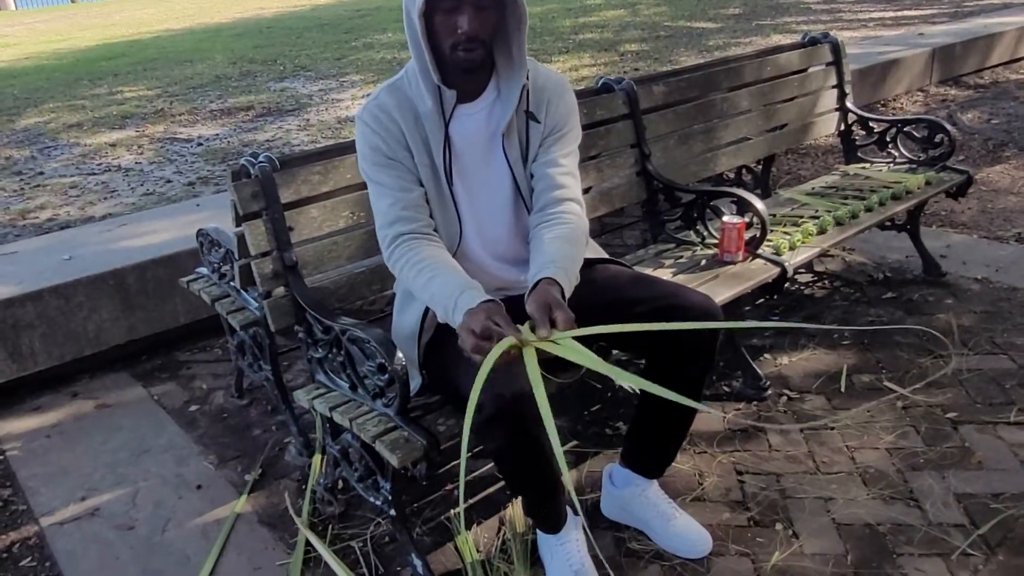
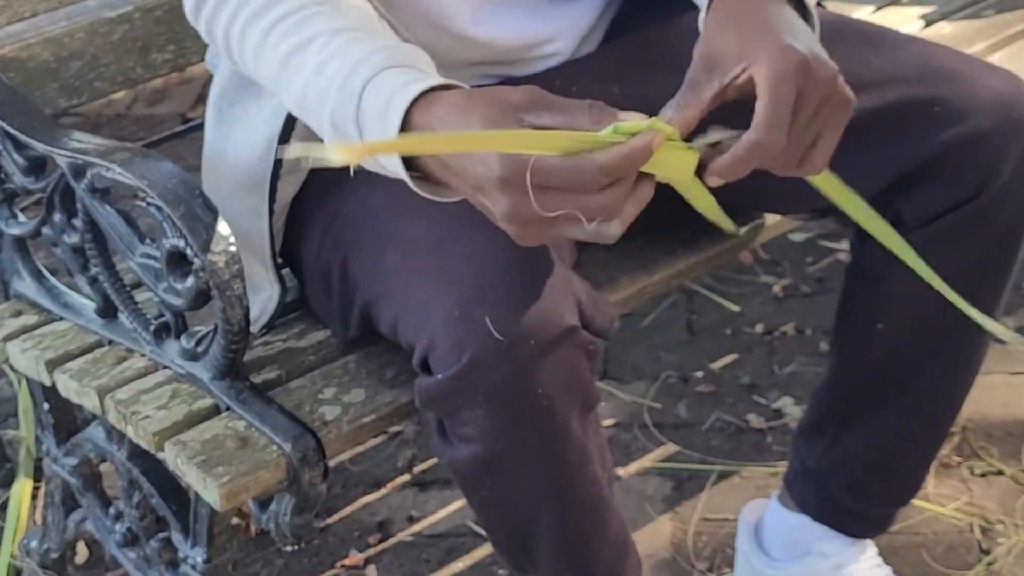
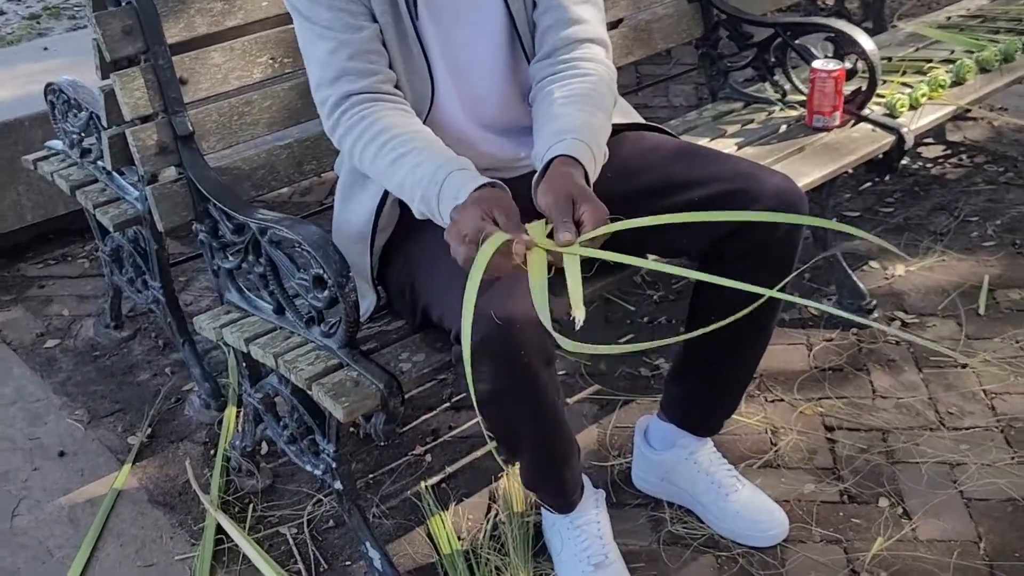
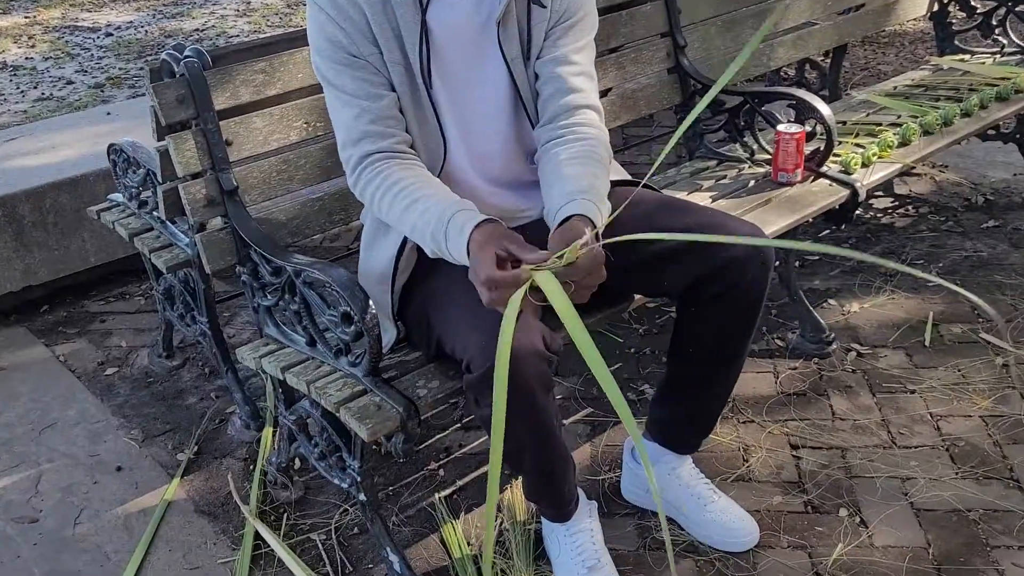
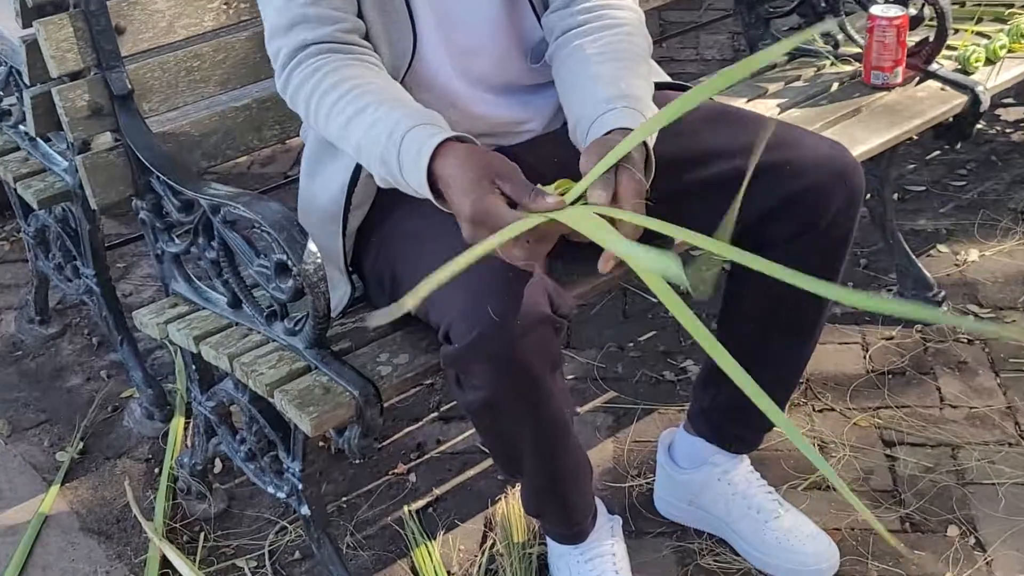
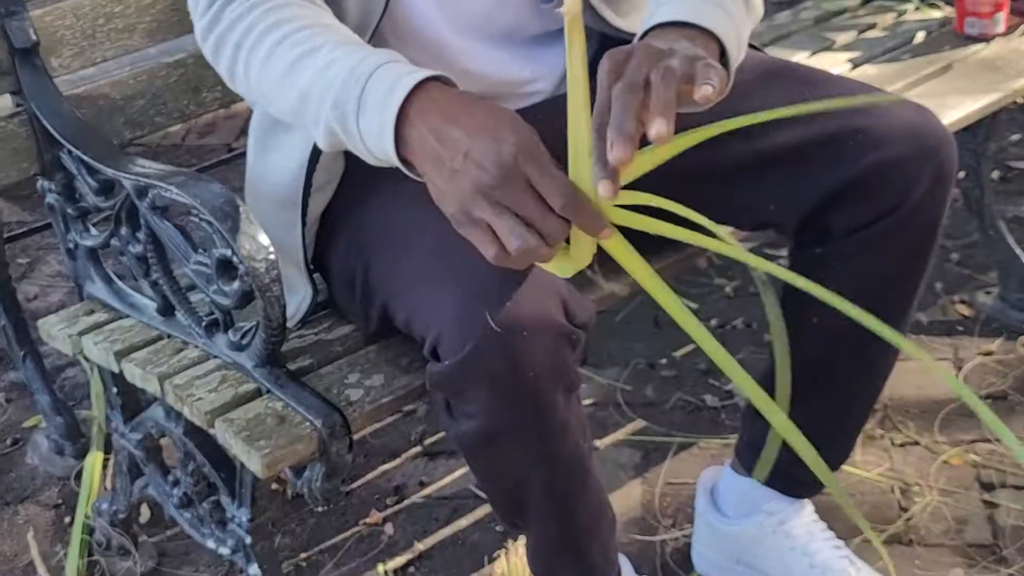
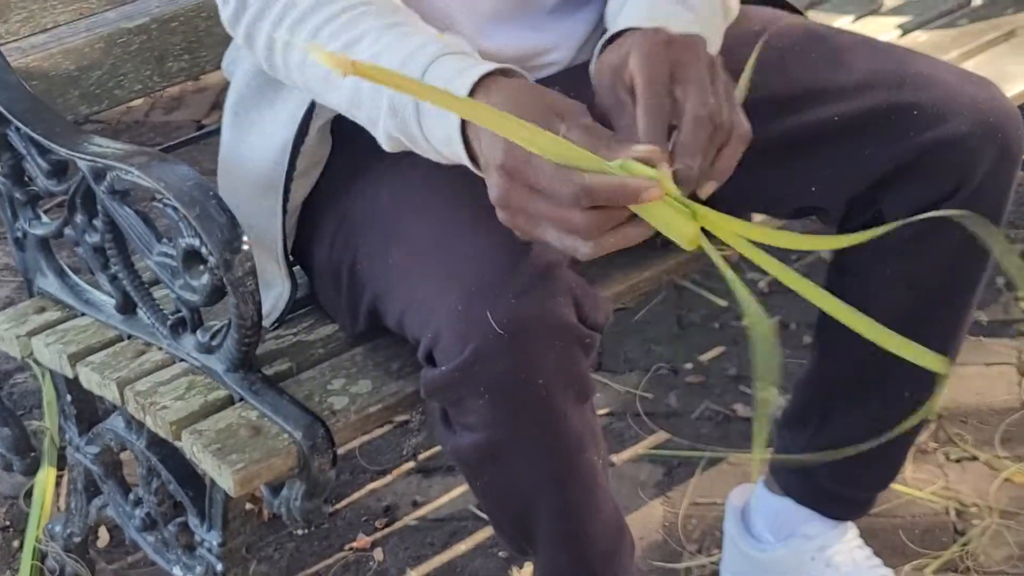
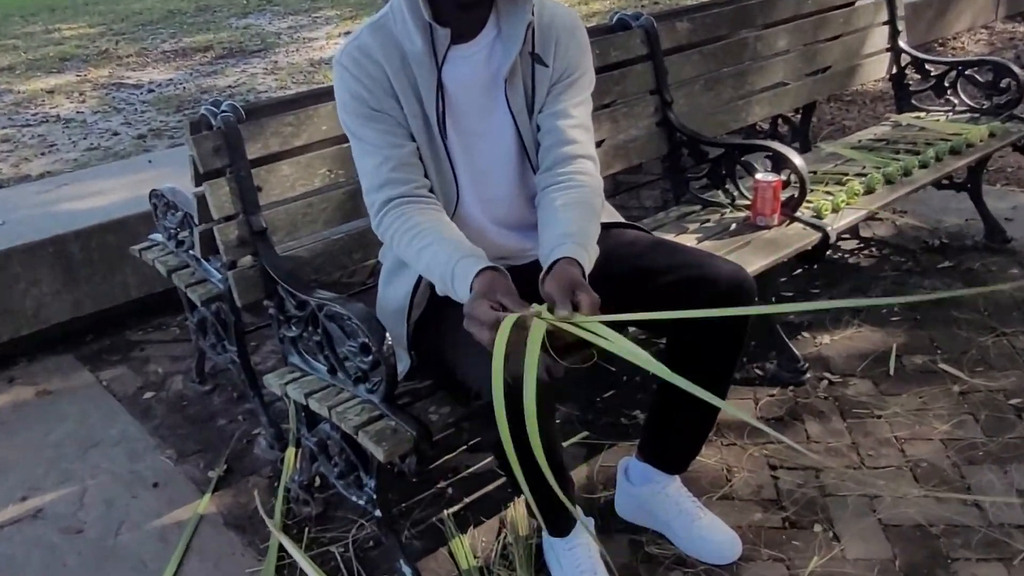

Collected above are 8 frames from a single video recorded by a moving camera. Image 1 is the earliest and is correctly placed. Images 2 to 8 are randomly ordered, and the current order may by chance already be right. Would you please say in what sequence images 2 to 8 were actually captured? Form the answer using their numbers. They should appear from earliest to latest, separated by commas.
8, 4, 3, 5, 6, 7, 2
